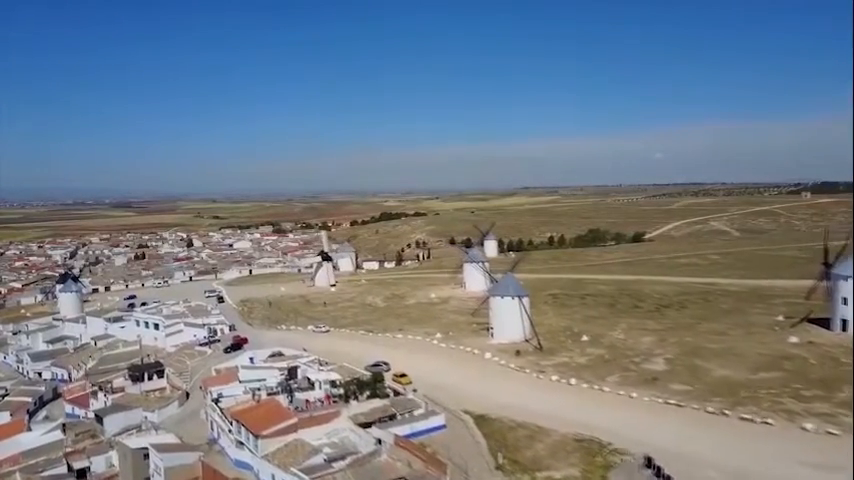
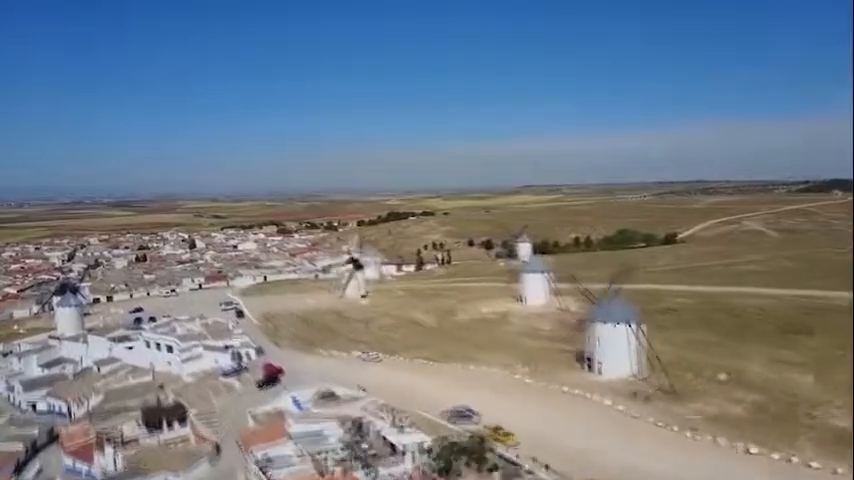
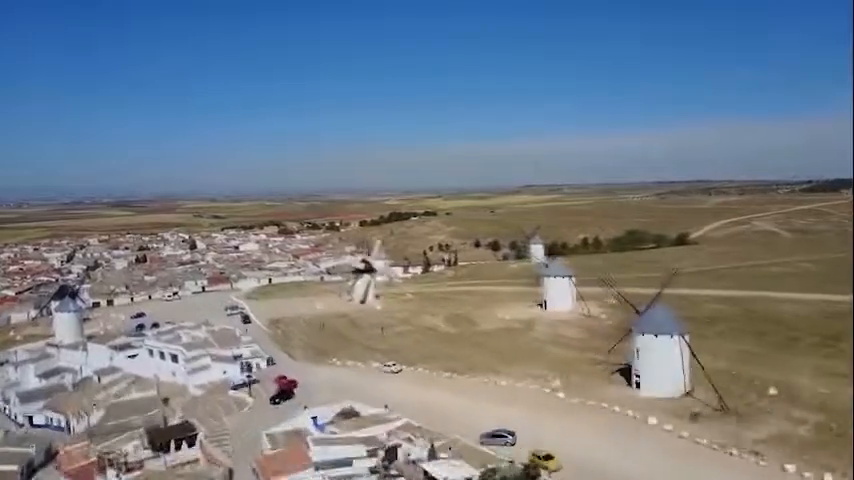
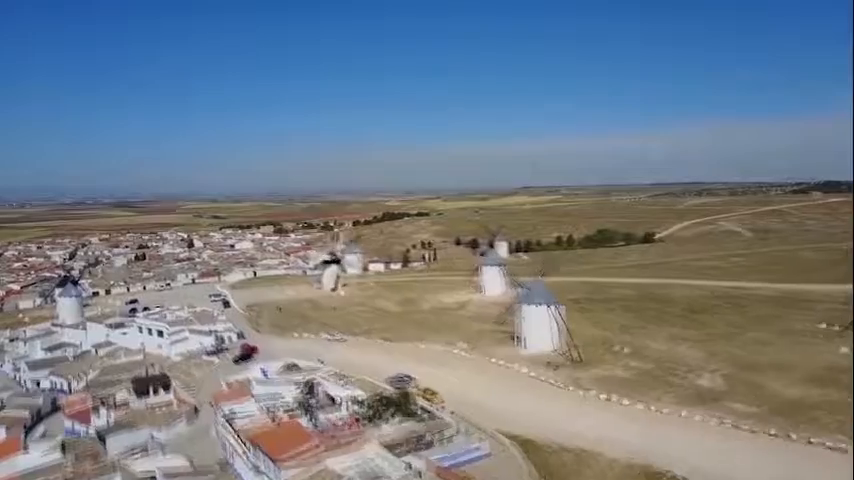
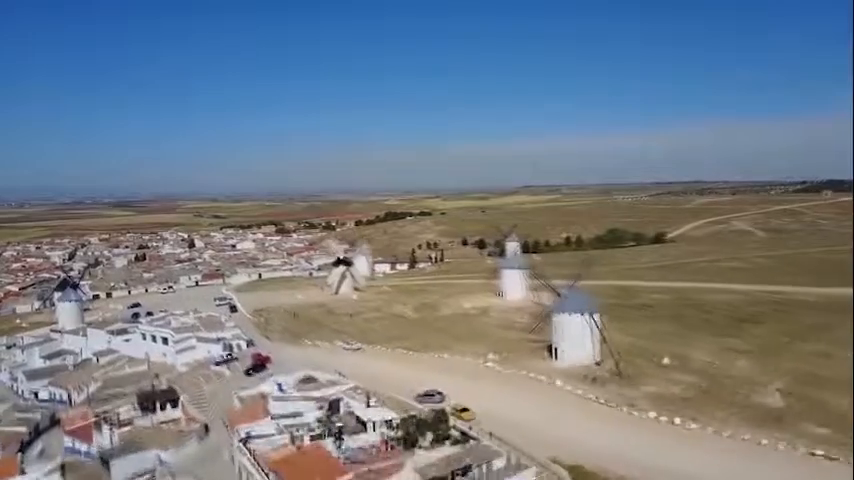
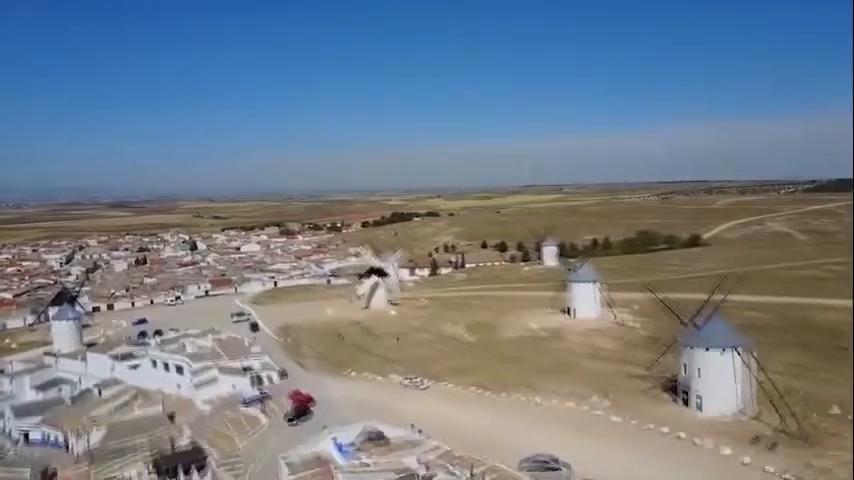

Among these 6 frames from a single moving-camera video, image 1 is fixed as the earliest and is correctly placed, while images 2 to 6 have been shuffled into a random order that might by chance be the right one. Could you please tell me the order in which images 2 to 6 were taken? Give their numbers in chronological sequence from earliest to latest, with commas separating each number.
4, 5, 2, 3, 6
